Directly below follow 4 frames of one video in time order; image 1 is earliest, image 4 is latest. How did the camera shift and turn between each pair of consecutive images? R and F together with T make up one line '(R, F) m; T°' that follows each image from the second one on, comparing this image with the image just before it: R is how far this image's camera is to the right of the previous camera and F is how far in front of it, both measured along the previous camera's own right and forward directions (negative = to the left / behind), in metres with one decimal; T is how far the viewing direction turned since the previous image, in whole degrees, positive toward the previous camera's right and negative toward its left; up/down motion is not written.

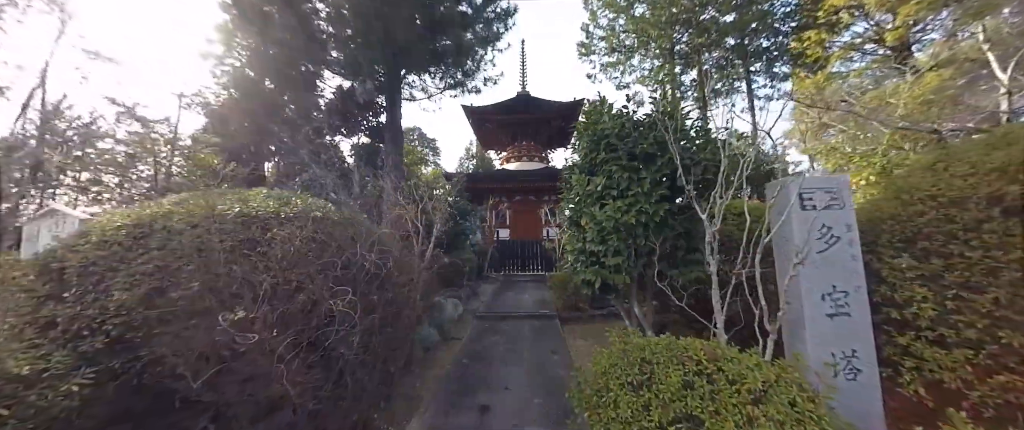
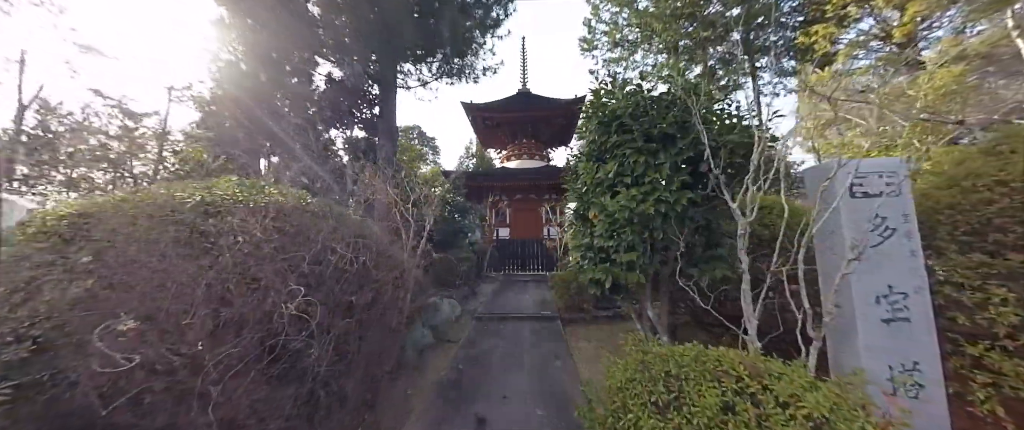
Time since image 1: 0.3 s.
(0.0, +0.3) m; 0°
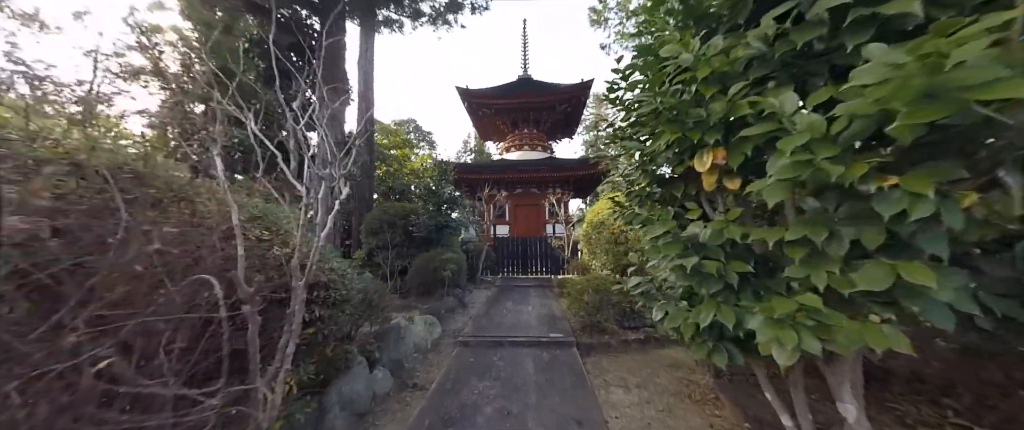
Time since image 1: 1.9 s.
(0.0, +1.5) m; 0°
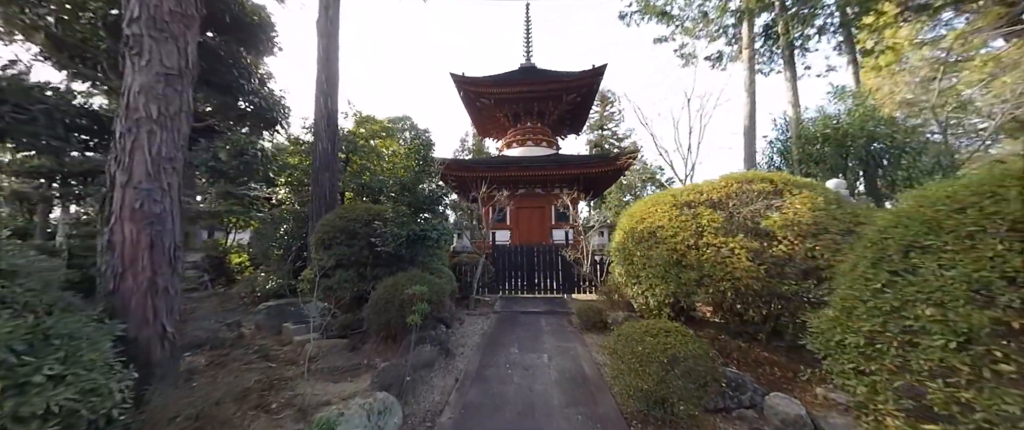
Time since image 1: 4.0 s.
(-0.1, +1.7) m; 0°
